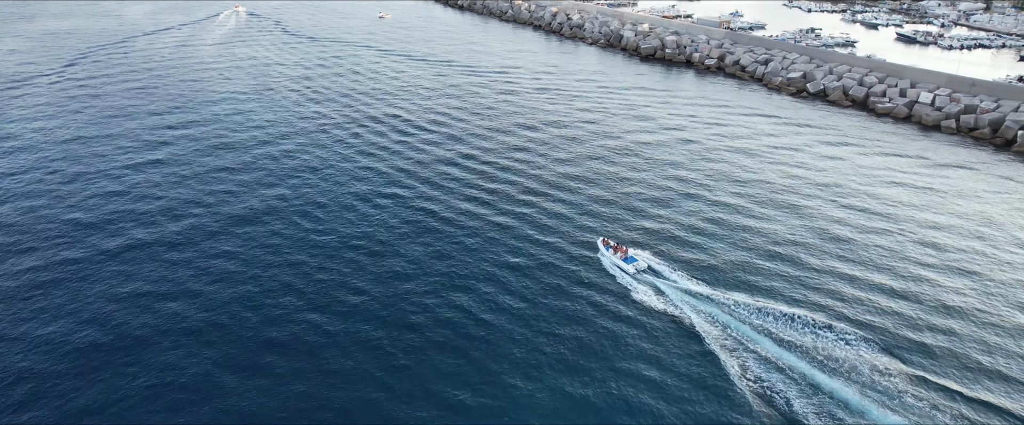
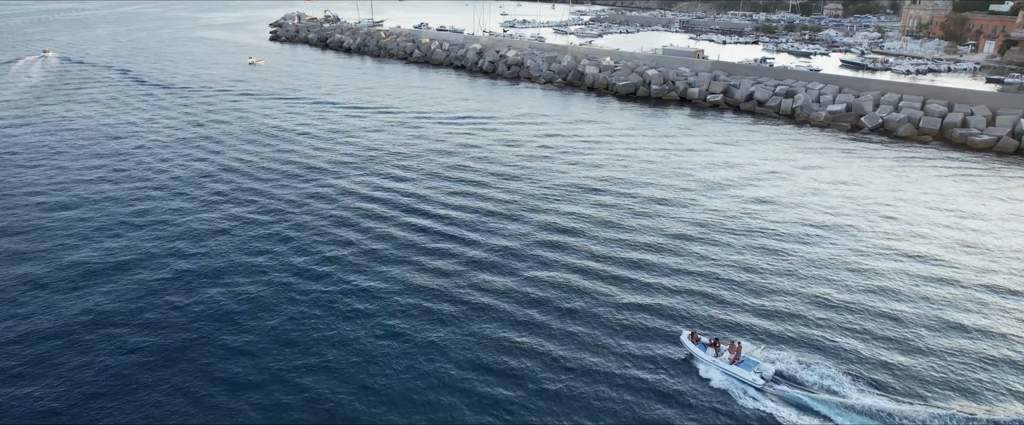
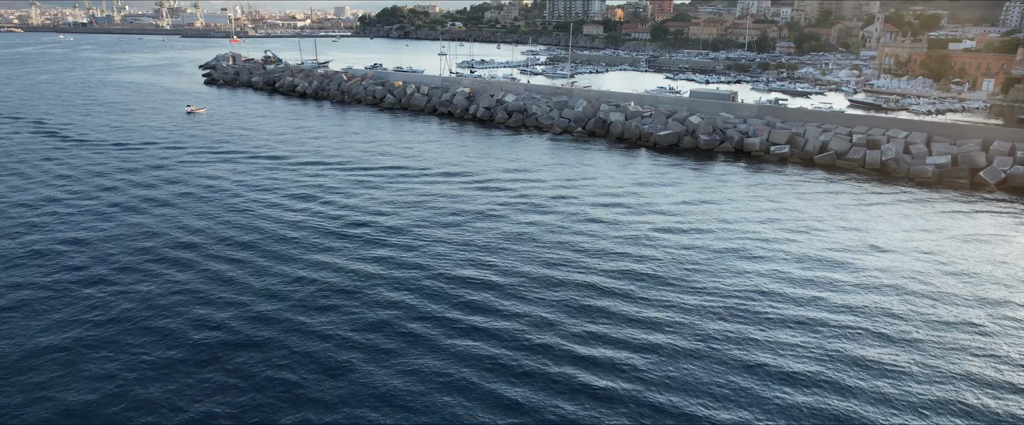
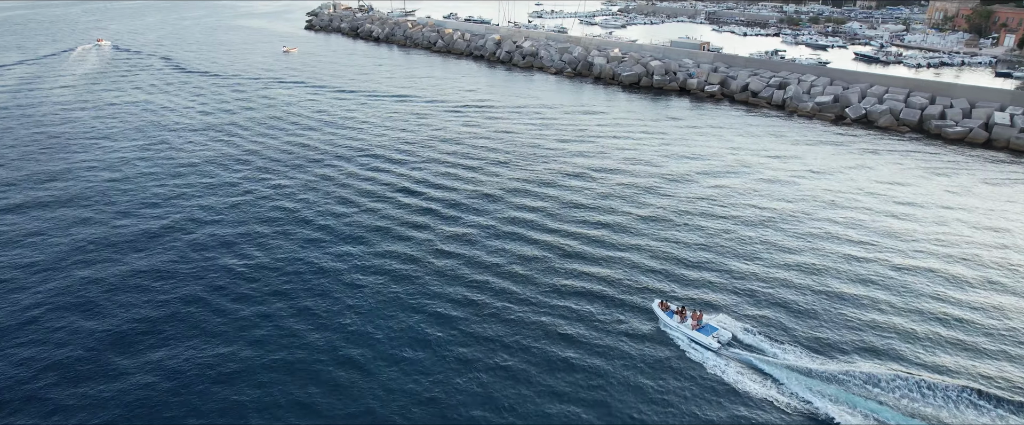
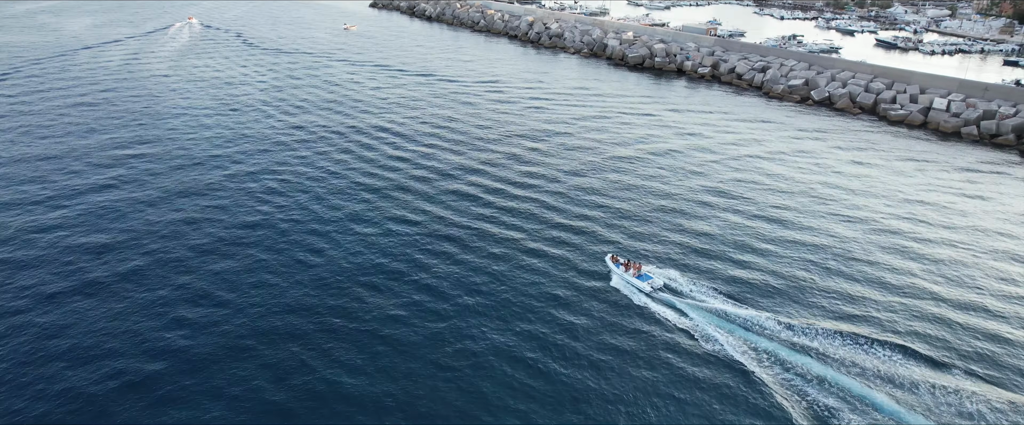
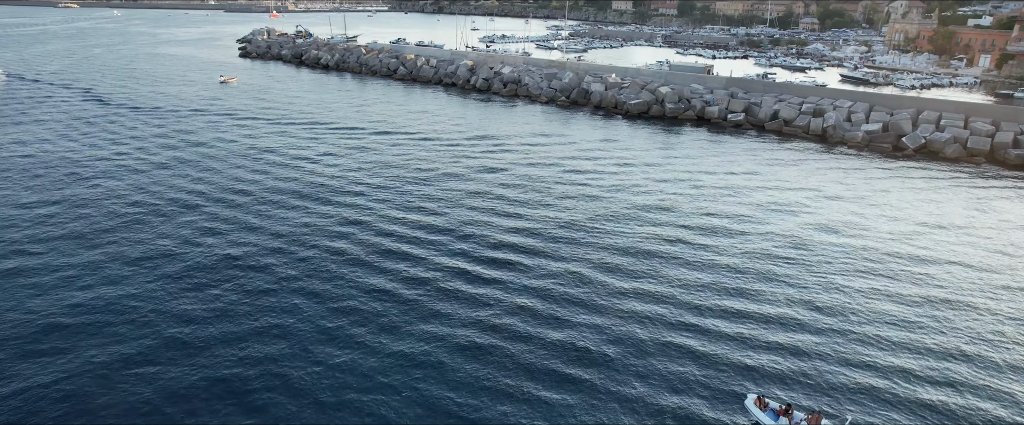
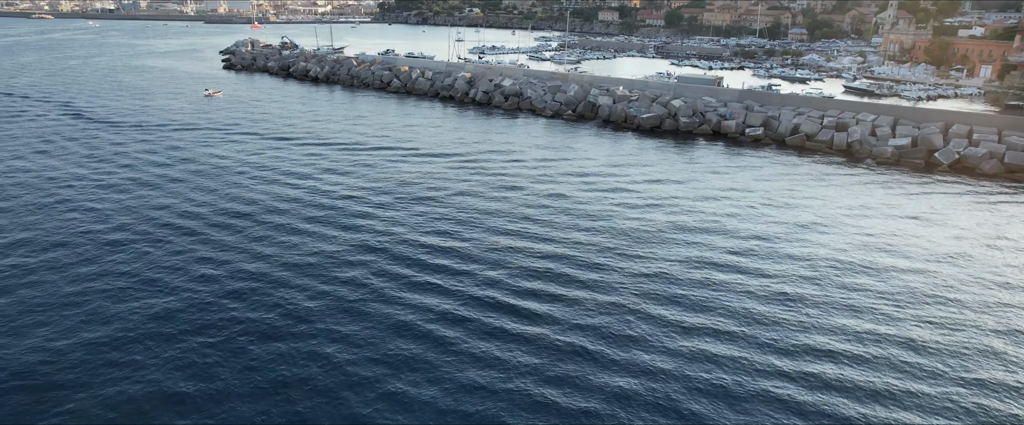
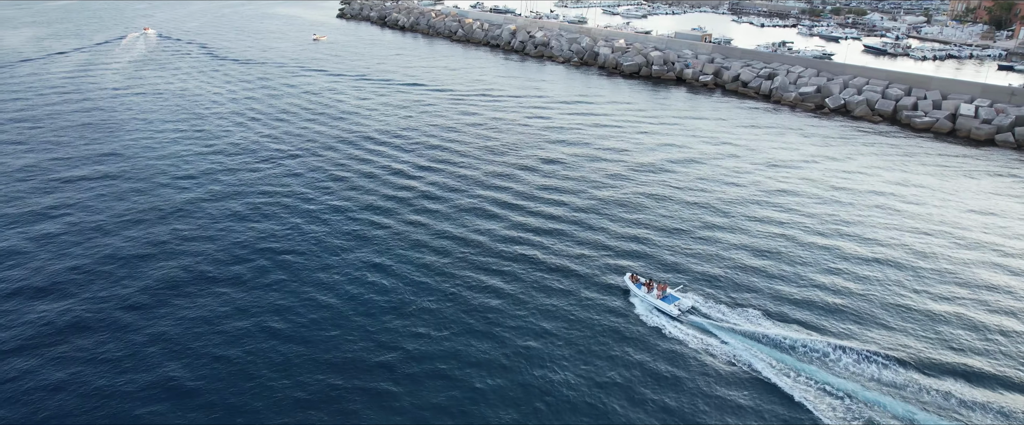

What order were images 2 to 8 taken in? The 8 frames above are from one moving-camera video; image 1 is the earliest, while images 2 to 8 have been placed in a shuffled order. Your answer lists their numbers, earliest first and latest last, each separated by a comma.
5, 8, 4, 2, 6, 7, 3
